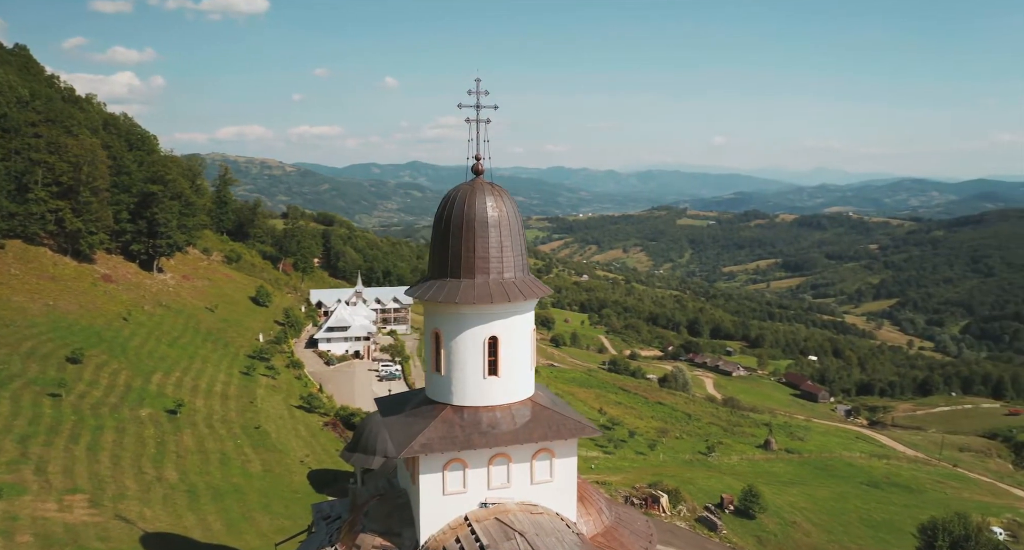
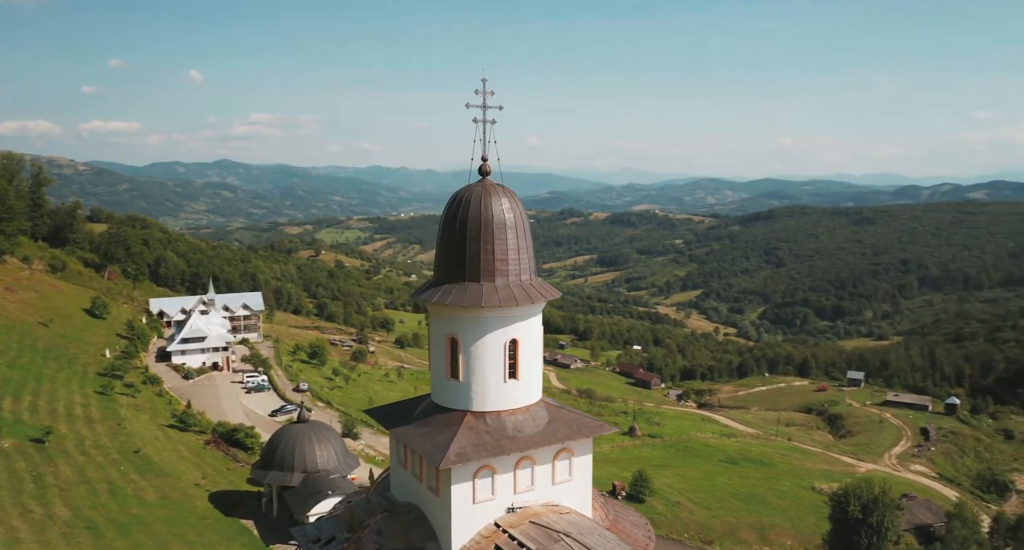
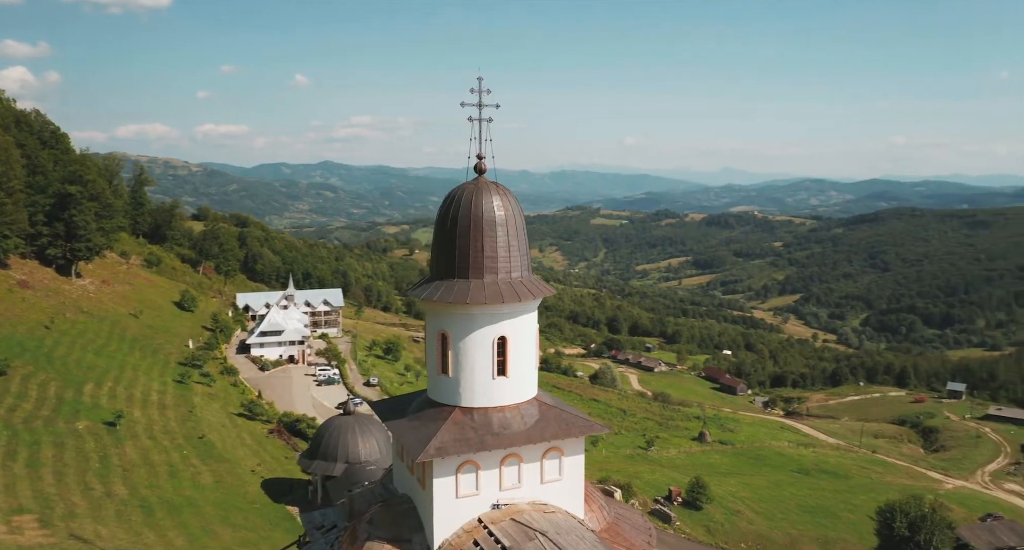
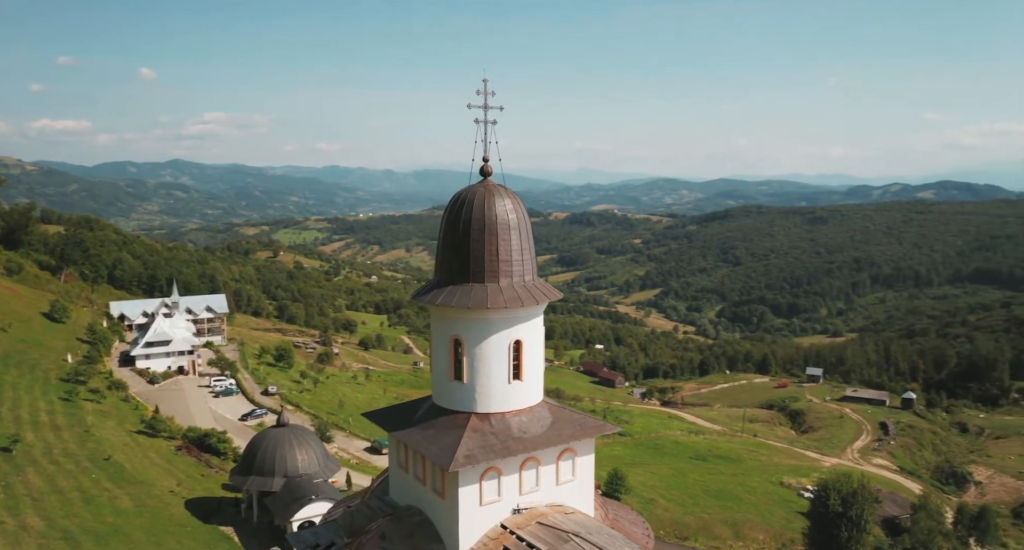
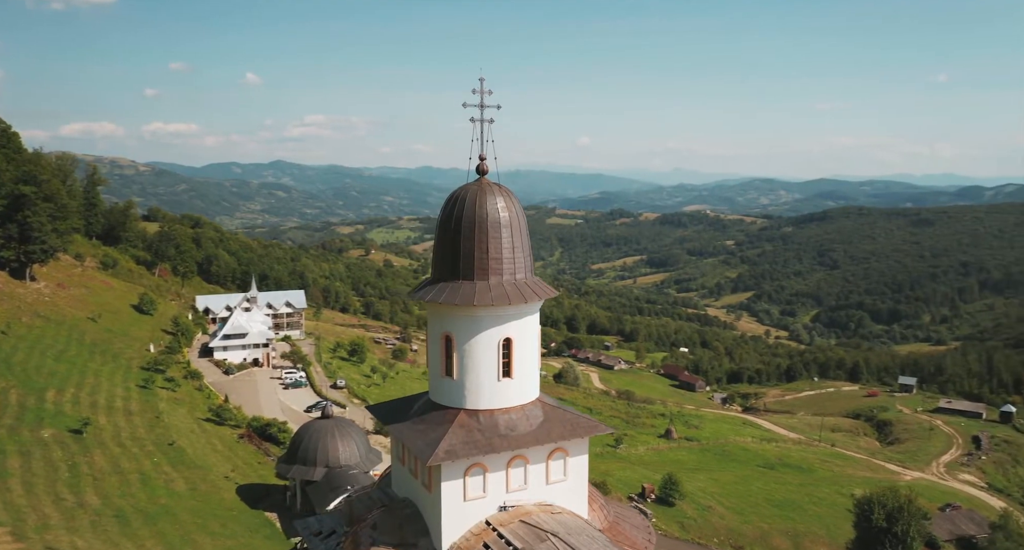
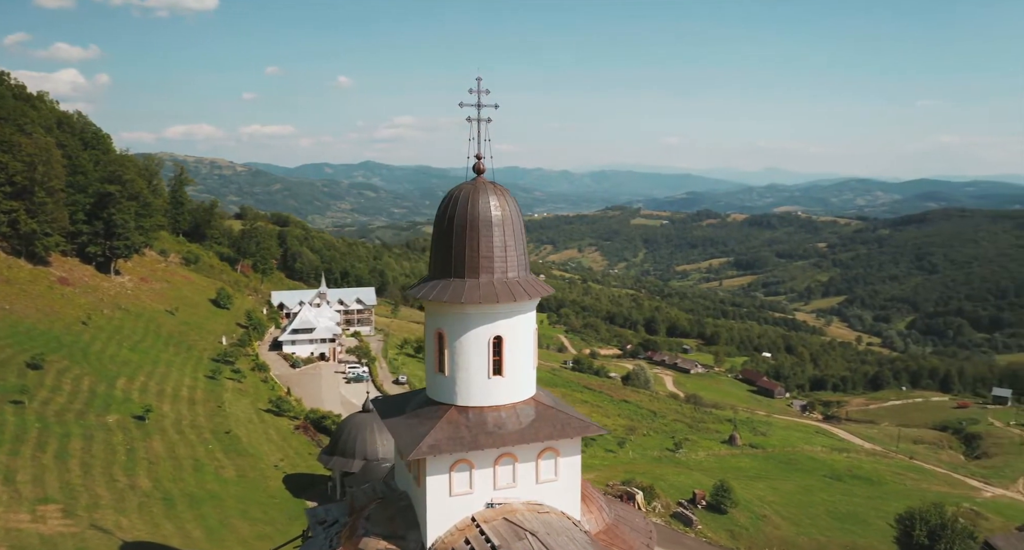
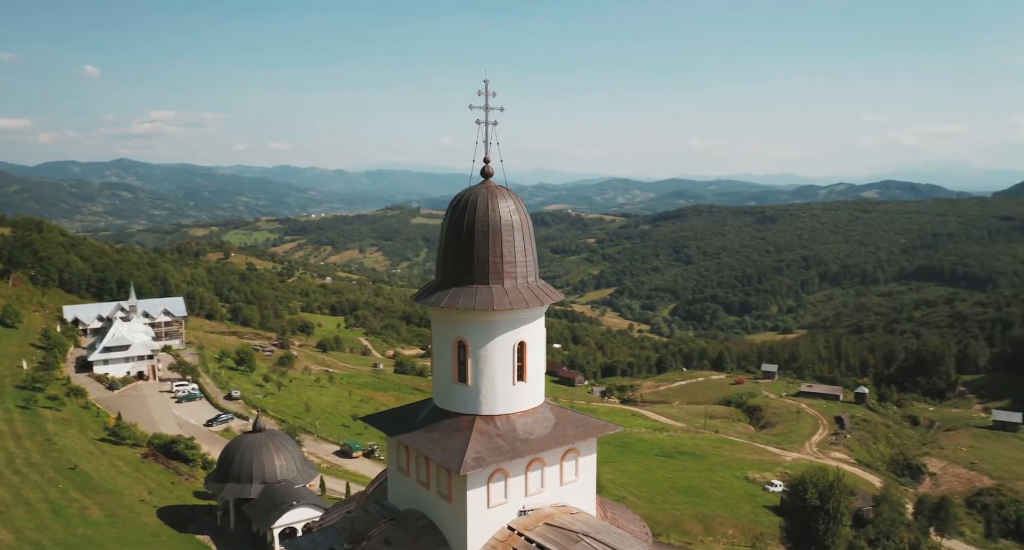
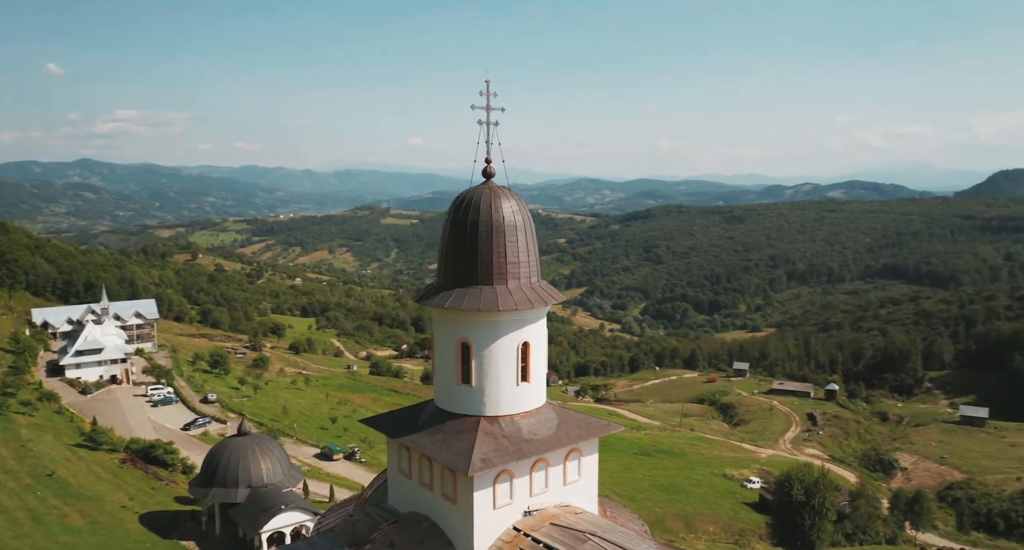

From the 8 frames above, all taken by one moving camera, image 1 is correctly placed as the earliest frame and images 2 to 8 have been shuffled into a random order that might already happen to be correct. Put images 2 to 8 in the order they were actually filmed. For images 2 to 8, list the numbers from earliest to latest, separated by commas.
6, 3, 5, 2, 4, 7, 8
